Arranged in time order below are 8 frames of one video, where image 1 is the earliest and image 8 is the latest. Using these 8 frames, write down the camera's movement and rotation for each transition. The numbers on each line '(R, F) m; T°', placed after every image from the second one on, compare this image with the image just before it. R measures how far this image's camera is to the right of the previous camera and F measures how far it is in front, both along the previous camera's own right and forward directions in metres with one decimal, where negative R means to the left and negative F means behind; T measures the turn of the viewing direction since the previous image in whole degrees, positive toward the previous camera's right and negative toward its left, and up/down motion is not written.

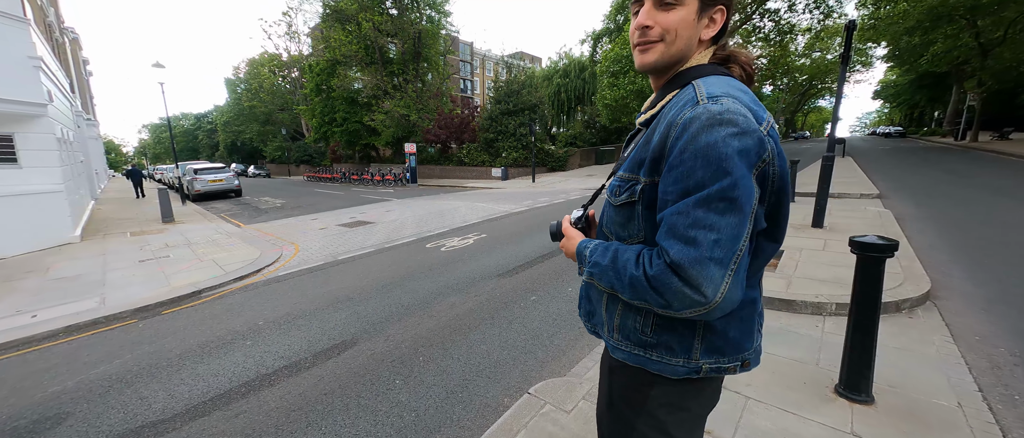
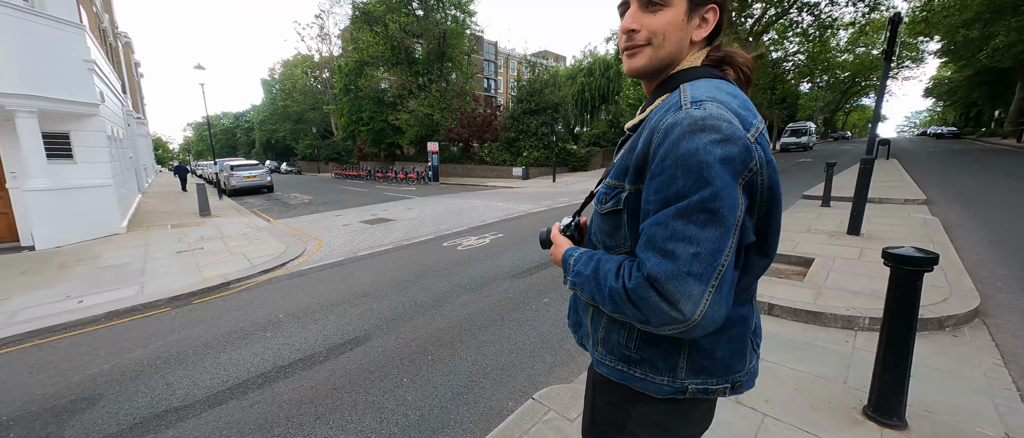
(+0.1, 0.0) m; -4°
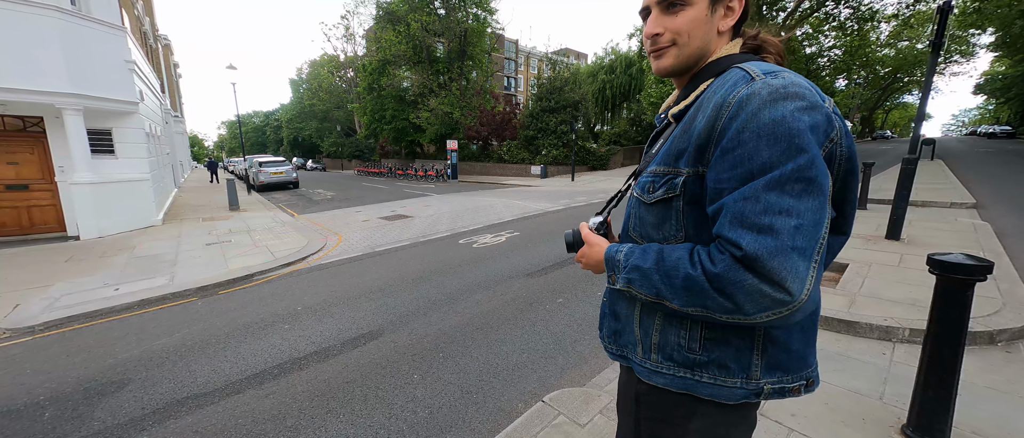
(0.0, +0.1) m; -3°
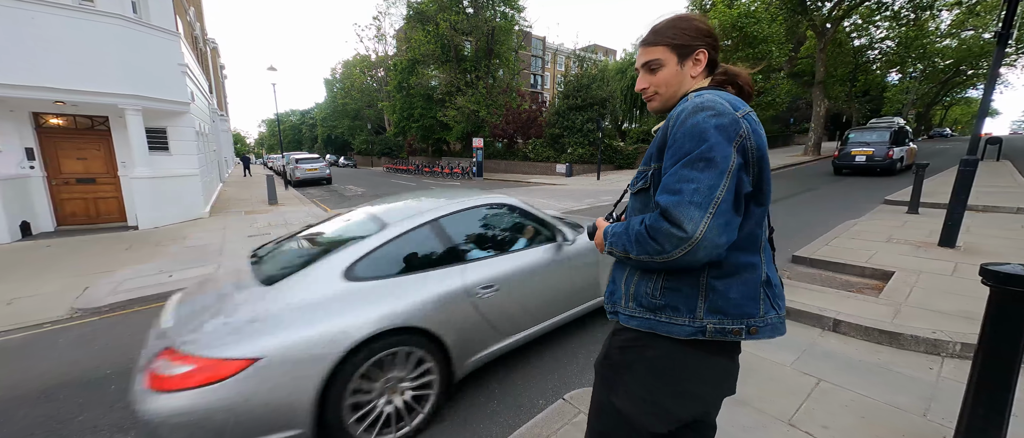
(0.0, 0.0) m; -4°
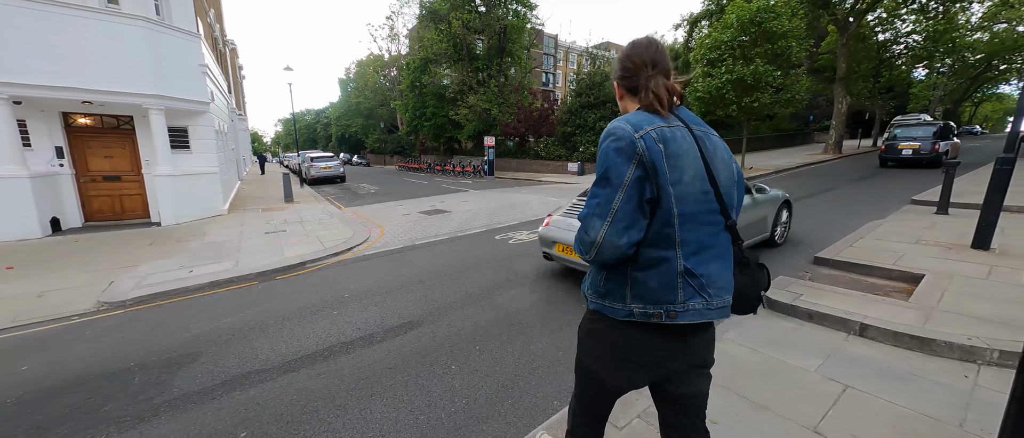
(0.0, 0.0) m; -2°
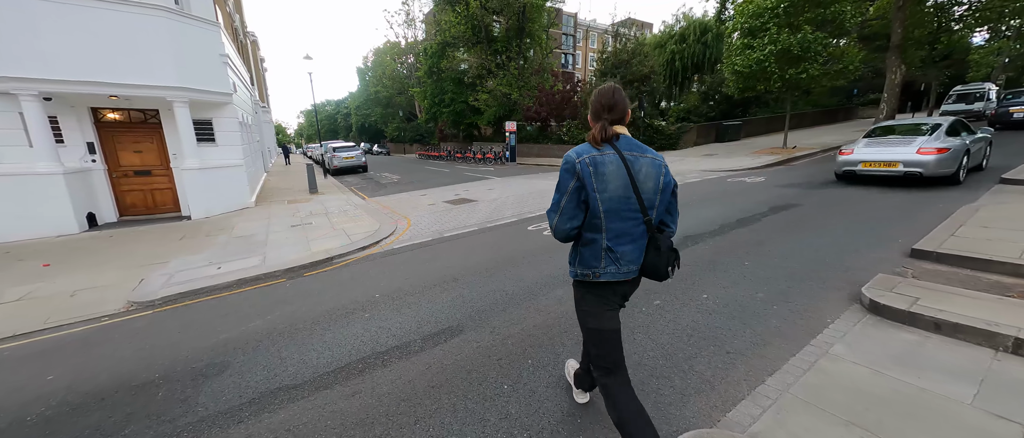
(-0.3, +0.5) m; -3°
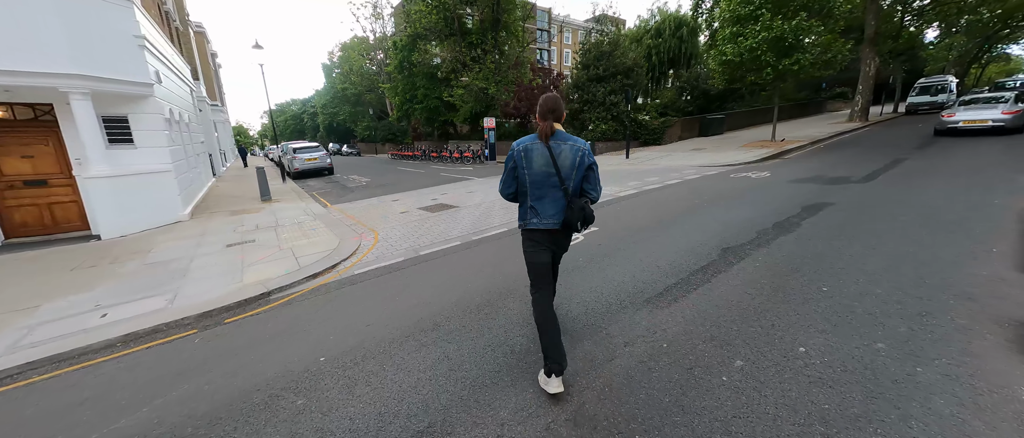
(-0.2, +1.2) m; +4°
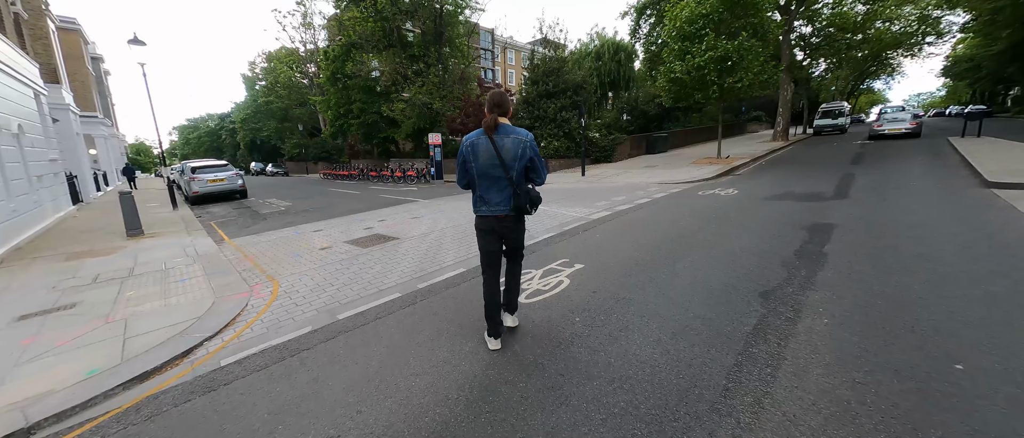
(-0.1, +1.5) m; +9°
